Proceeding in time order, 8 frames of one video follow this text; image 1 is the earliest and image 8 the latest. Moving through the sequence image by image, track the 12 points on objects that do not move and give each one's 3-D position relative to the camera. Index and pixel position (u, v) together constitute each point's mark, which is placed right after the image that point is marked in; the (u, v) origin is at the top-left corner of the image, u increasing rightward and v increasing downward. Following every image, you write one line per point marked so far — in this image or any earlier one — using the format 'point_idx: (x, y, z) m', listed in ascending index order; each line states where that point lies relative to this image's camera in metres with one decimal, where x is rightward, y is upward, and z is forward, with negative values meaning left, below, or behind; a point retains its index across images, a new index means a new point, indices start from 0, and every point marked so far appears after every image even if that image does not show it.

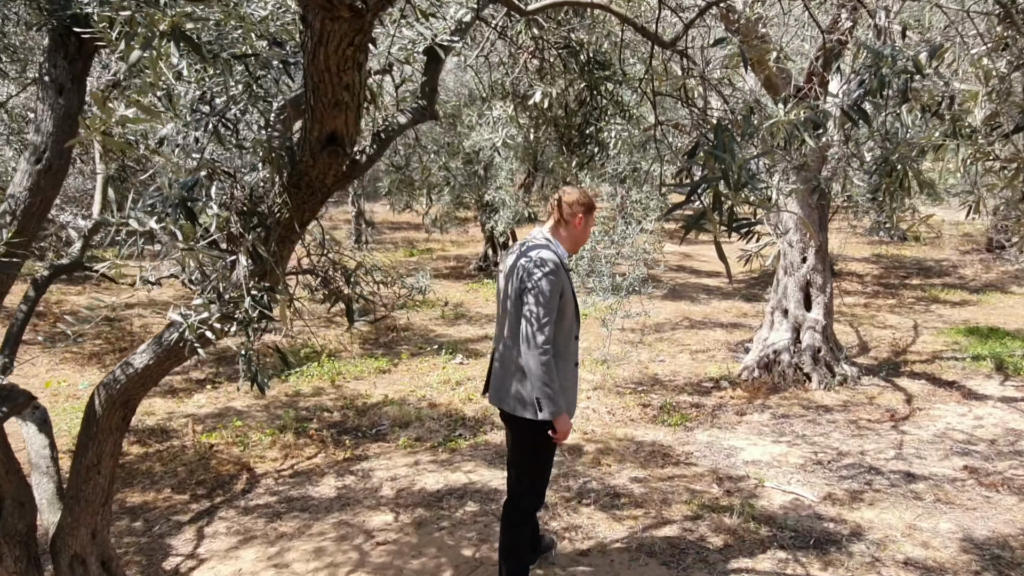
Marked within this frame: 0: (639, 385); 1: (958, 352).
0: (+1.1, -0.8, +6.3) m
1: (+4.5, -0.6, +7.6) m
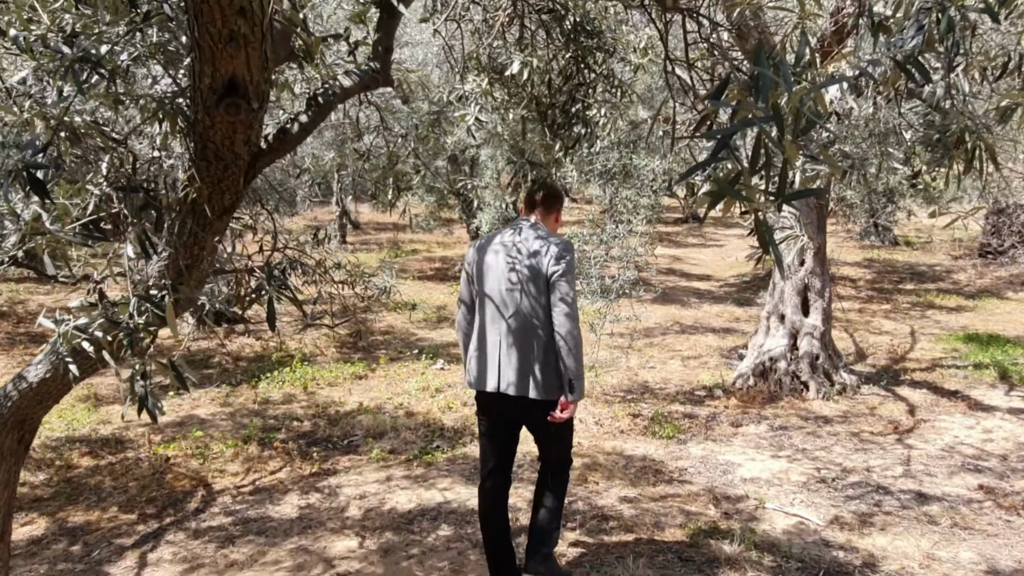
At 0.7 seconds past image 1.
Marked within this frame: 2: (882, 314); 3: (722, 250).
0: (+0.9, -0.8, +6.0) m
1: (+4.3, -0.7, +7.3) m
2: (+4.8, -0.3, +9.7) m
3: (+4.4, +0.8, +15.7) m
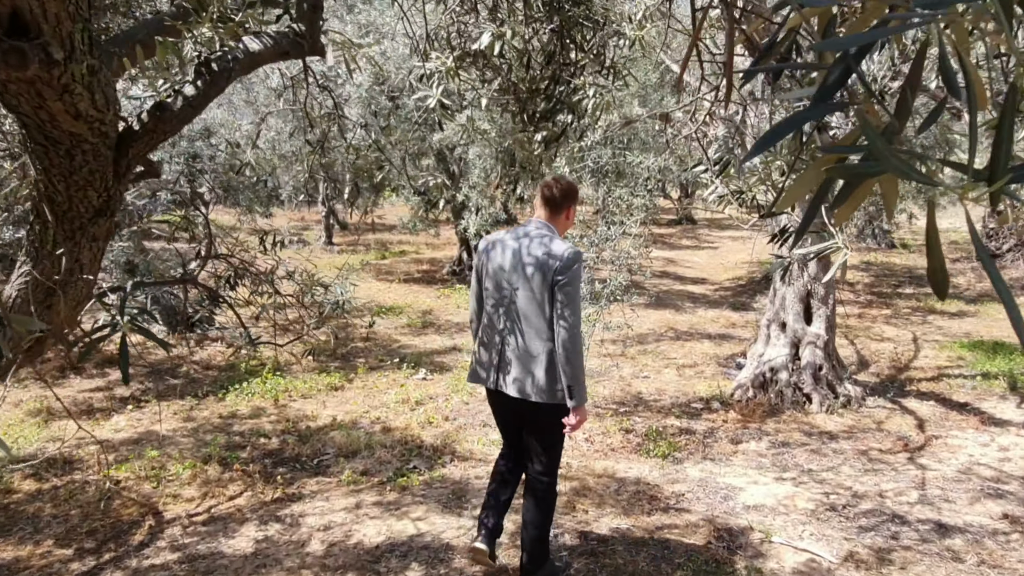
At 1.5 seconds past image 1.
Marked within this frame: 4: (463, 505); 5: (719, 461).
0: (+0.8, -0.9, +5.6) m
1: (+4.2, -0.8, +7.0) m
2: (+4.6, -0.4, +9.4) m
3: (+4.2, +0.7, +15.4) m
4: (-0.2, -1.1, +3.7) m
5: (+1.2, -1.0, +4.4) m
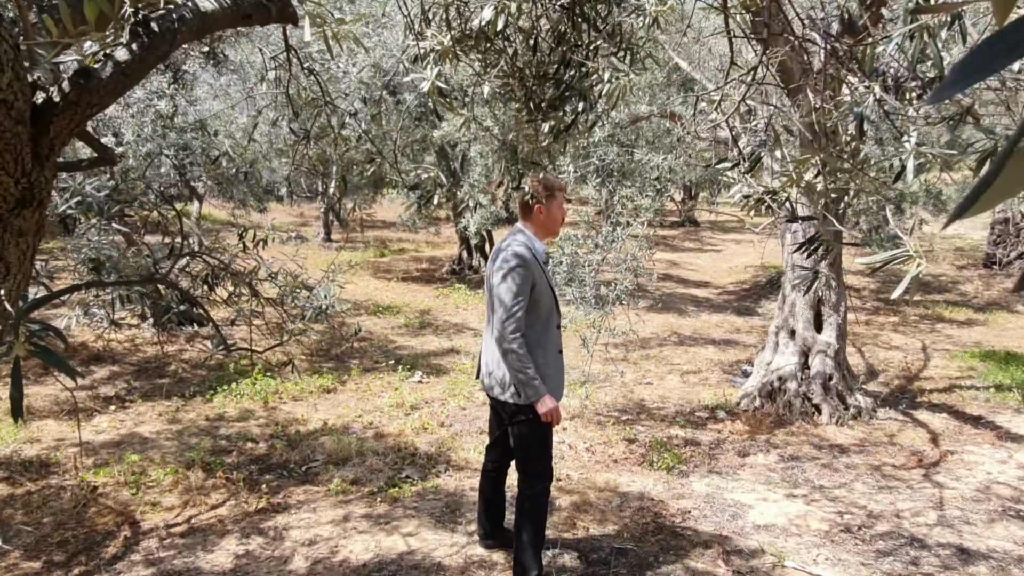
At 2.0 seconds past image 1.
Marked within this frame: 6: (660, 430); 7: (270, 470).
0: (+0.8, -0.9, +5.4) m
1: (+4.2, -0.8, +6.8) m
2: (+4.6, -0.5, +9.2) m
3: (+4.2, +0.7, +15.2) m
4: (-0.3, -1.1, +3.5) m
5: (+1.2, -1.1, +4.3) m
6: (+1.0, -1.0, +5.1) m
7: (-1.4, -1.0, +4.3) m
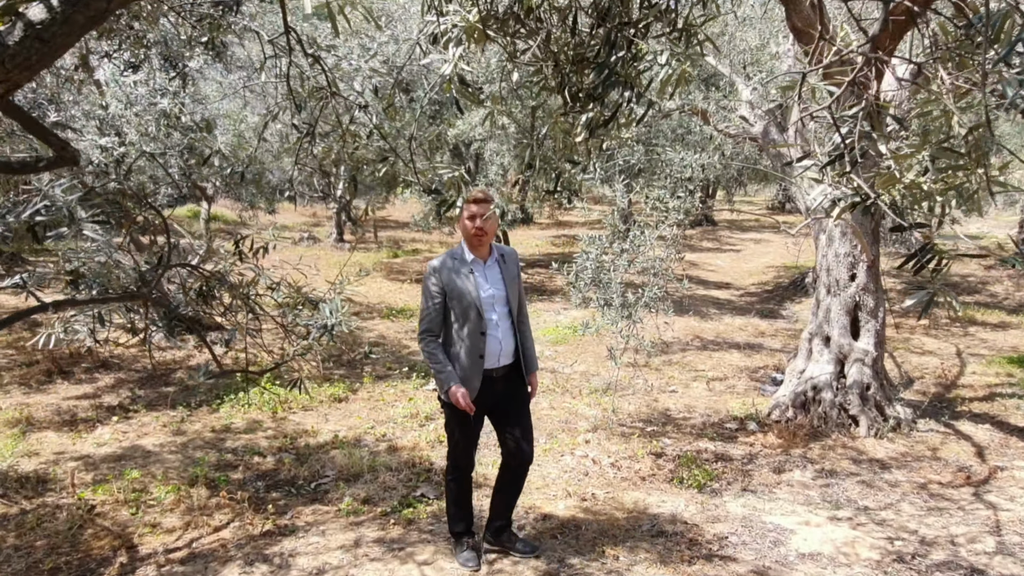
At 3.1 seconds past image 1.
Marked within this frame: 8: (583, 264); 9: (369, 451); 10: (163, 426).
0: (+0.9, -0.9, +5.2) m
1: (+4.4, -0.9, +6.5) m
2: (+4.8, -0.5, +8.8) m
3: (+4.5, +0.6, +14.8) m
4: (-0.2, -1.1, +3.2) m
5: (+1.3, -1.1, +4.0) m
6: (+1.1, -1.0, +4.8) m
7: (-1.3, -1.1, +4.1) m
8: (+0.5, +0.2, +5.0) m
9: (-0.9, -1.0, +4.6) m
10: (-2.3, -0.9, +4.9) m
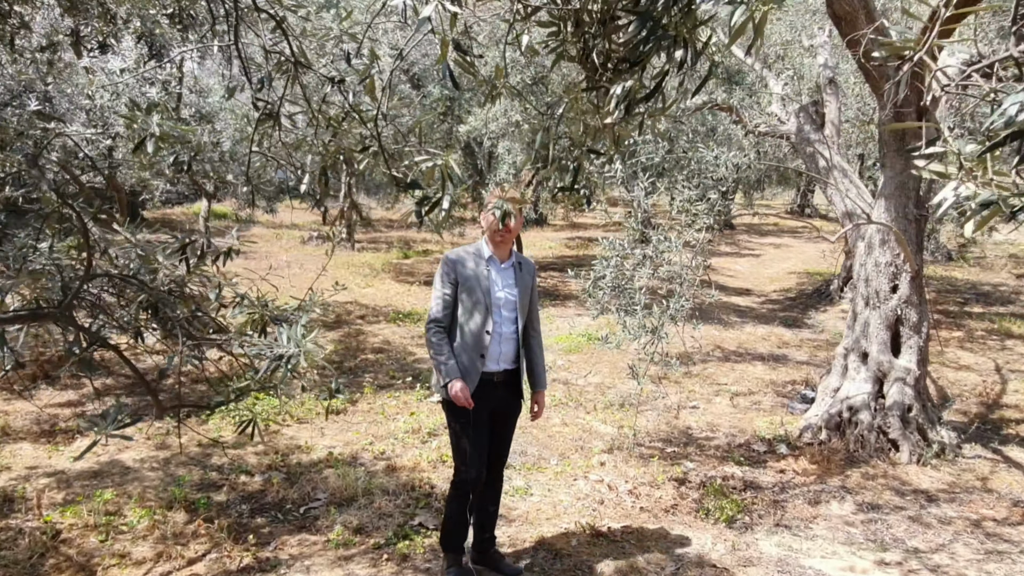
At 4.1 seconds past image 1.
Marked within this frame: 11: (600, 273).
0: (+1.0, -1.0, +4.8) m
1: (+4.4, -1.0, +6.0) m
2: (+4.9, -0.6, +8.4) m
3: (+4.8, +0.5, +14.4) m
4: (-0.1, -1.2, +2.9) m
5: (+1.4, -1.2, +3.6) m
6: (+1.2, -1.1, +4.4) m
7: (-1.2, -1.1, +3.7) m
8: (+0.5, +0.1, +4.6) m
9: (-0.8, -1.0, +4.2) m
10: (-2.2, -0.9, +4.5) m
11: (+0.5, +0.1, +4.6) m
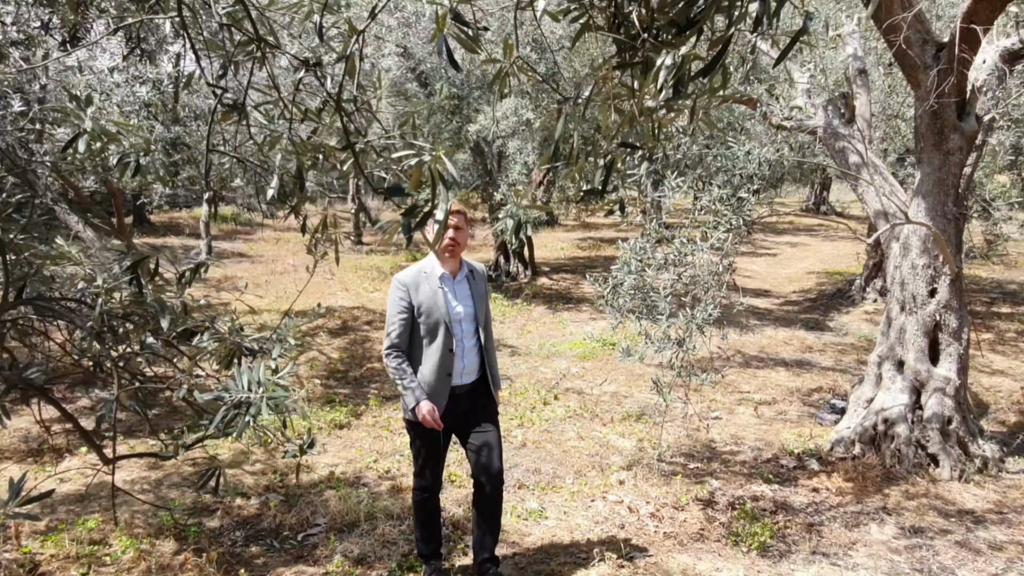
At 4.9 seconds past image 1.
0: (+1.1, -1.0, +4.5) m
1: (+4.5, -1.0, +5.7) m
2: (+5.1, -0.6, +8.0) m
3: (+5.0, +0.5, +14.0) m
4: (-0.1, -1.2, +2.6) m
5: (+1.4, -1.2, +3.3) m
6: (+1.2, -1.1, +4.1) m
7: (-1.2, -1.2, +3.5) m
8: (+0.6, +0.1, +4.3) m
9: (-0.8, -1.1, +3.9) m
10: (-2.1, -1.0, +4.3) m
11: (+0.6, +0.1, +4.3) m
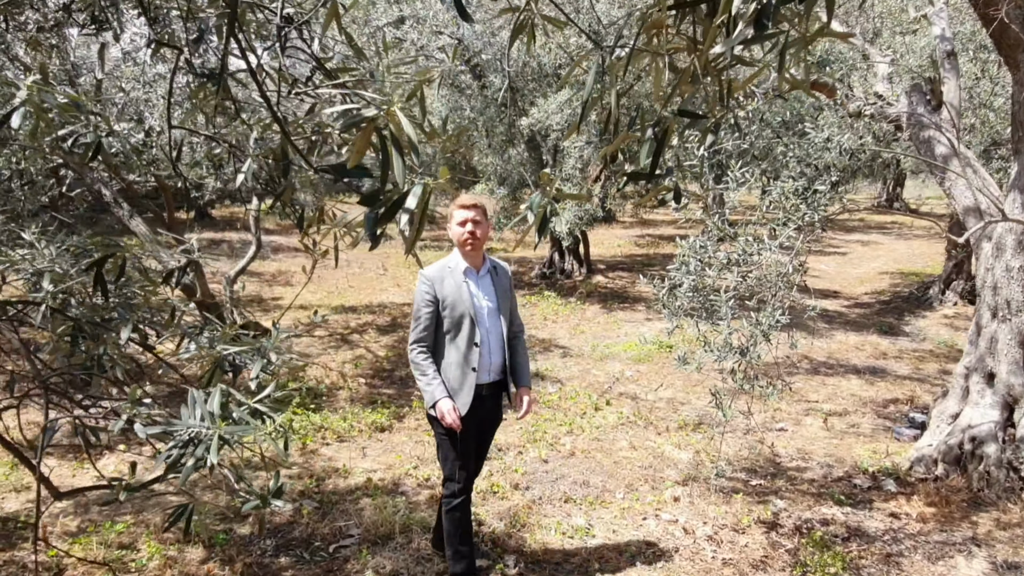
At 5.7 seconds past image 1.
0: (+1.3, -1.1, +4.2) m
1: (+4.9, -1.0, +5.1) m
2: (+5.6, -0.7, +7.4) m
3: (+6.0, +0.5, +13.4) m
4: (0.0, -1.2, +2.4) m
5: (+1.6, -1.2, +2.9) m
6: (+1.5, -1.1, +3.8) m
7: (-1.0, -1.1, +3.3) m
8: (+0.9, +0.1, +4.0) m
9: (-0.5, -1.1, +3.7) m
10: (-1.9, -0.9, +4.2) m
11: (+0.9, 0.0, +4.0) m
